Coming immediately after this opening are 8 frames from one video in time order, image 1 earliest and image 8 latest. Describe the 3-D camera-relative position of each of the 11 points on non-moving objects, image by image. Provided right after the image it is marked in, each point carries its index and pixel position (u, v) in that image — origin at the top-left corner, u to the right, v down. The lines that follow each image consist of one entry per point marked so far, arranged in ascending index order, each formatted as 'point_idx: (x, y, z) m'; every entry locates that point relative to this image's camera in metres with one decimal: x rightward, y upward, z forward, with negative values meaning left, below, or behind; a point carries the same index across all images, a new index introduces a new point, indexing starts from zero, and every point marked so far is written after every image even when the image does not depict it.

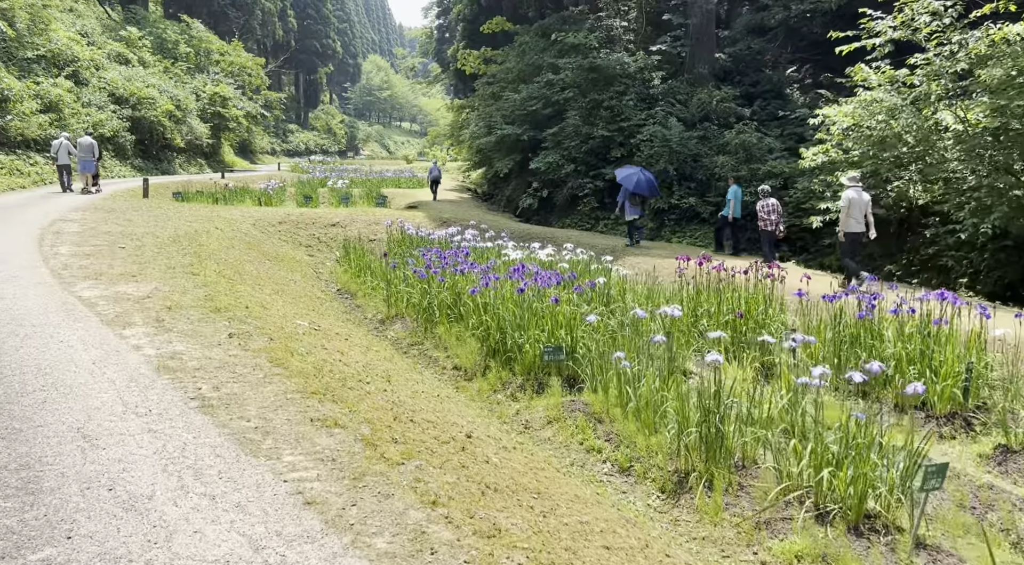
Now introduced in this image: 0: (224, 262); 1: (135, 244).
0: (-3.0, +0.2, +9.1) m
1: (-4.2, +0.4, +9.4) m
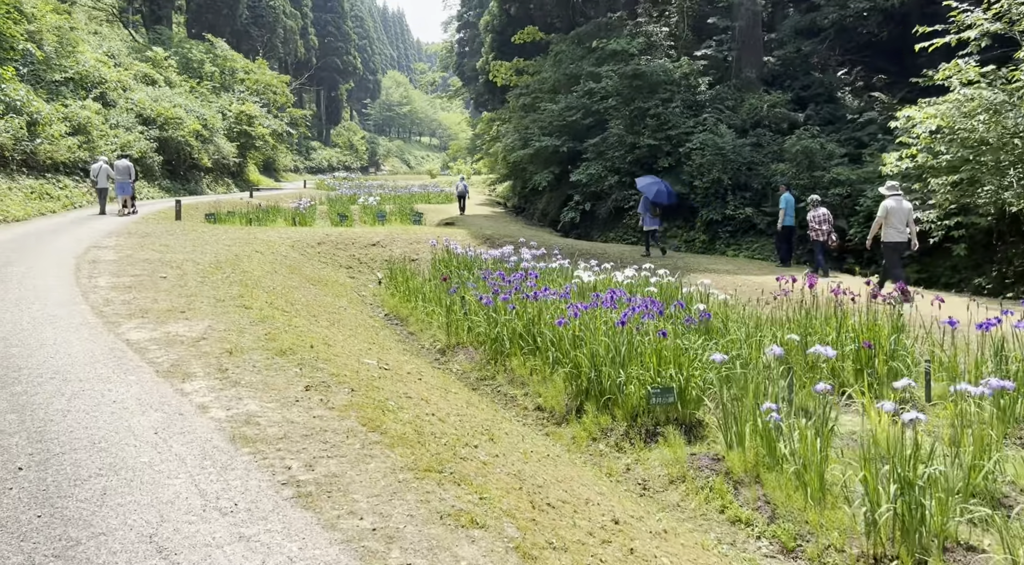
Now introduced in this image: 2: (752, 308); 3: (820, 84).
0: (-2.3, -0.1, +8.5) m
1: (-3.5, +0.1, +8.8) m
2: (+2.0, -0.2, +7.0) m
3: (+6.8, +4.4, +18.6) m
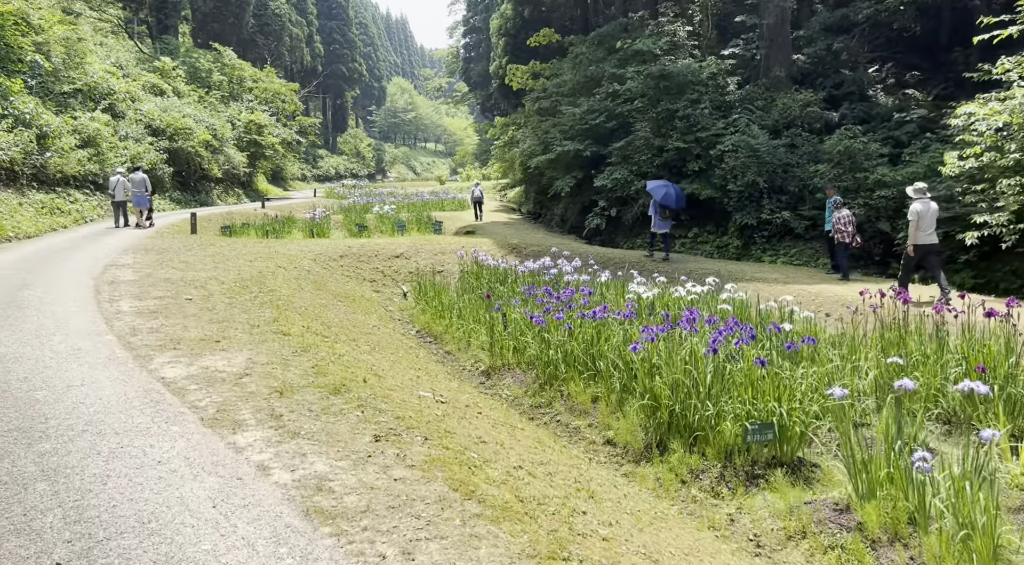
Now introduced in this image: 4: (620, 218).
0: (-1.9, -0.3, +7.9) m
1: (-3.0, -0.1, +8.2) m
2: (+2.5, -0.3, +6.4) m
3: (+7.2, +4.3, +18.0) m
4: (+2.3, +1.4, +18.2) m
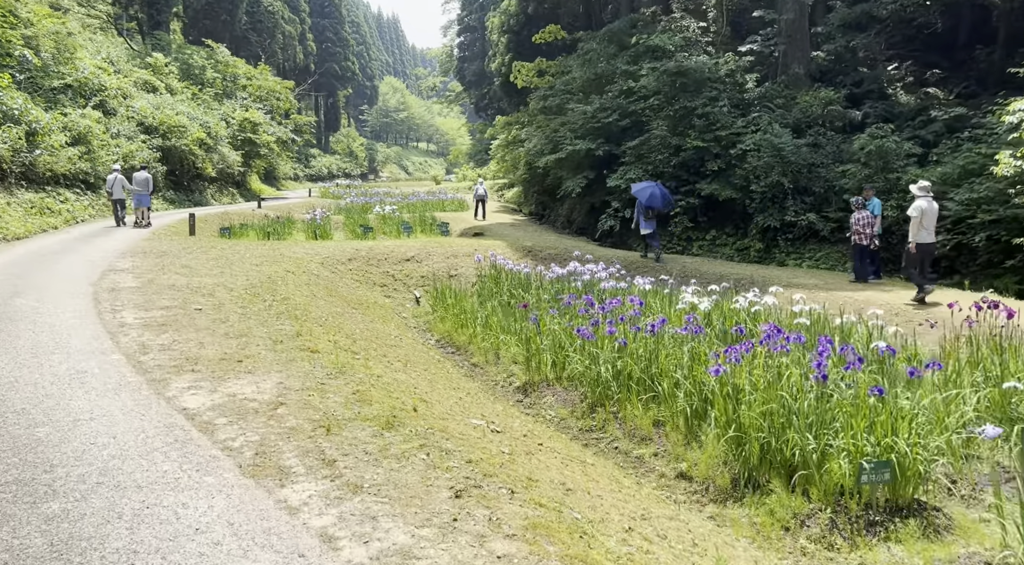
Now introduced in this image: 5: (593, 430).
0: (-1.6, -0.4, +7.3) m
1: (-2.7, -0.2, +7.6) m
2: (+2.8, -0.4, +5.8) m
3: (+7.4, +4.2, +17.5) m
4: (+2.5, +1.3, +17.6) m
5: (+0.6, -1.0, +5.9) m
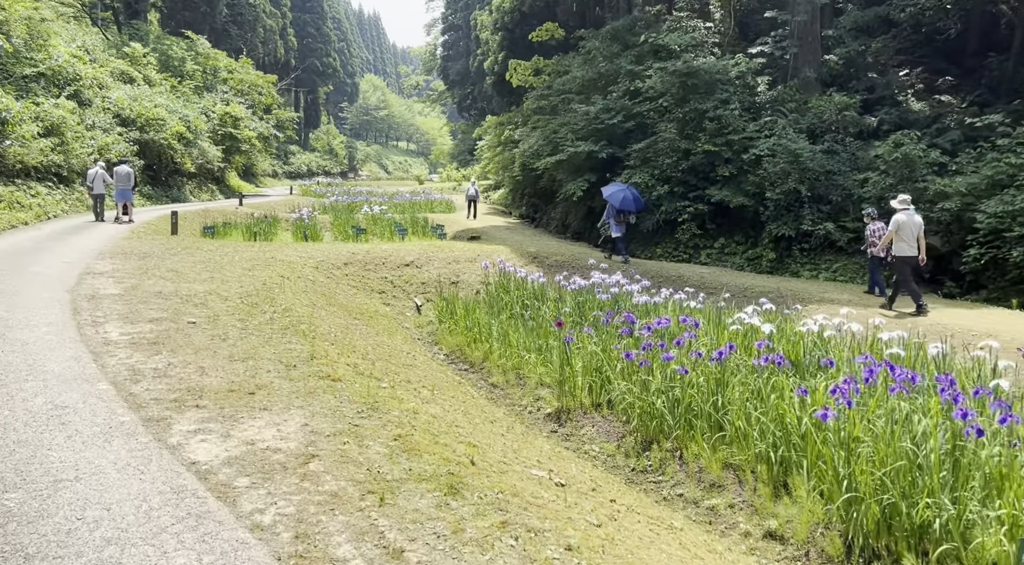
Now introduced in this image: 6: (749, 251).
0: (-1.3, -0.5, +6.5) m
1: (-2.4, -0.3, +6.7) m
2: (+3.1, -0.6, +5.2) m
3: (+7.5, +3.9, +16.9) m
4: (+2.5, +1.2, +17.0) m
5: (+0.9, -1.2, +5.2) m
6: (+4.3, +0.6, +15.2) m
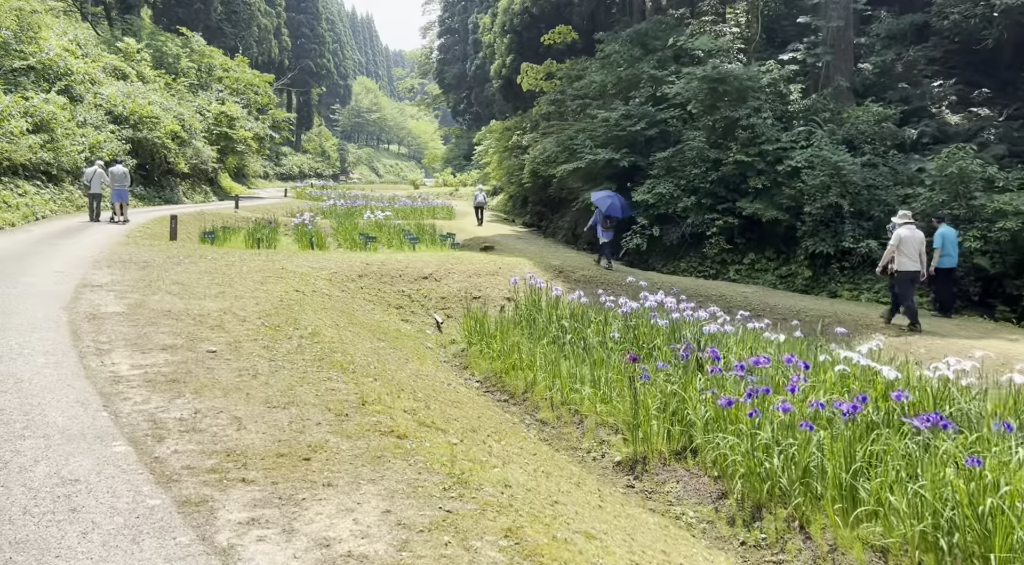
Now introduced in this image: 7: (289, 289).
0: (-0.8, -0.6, +5.6) m
1: (-2.0, -0.4, +5.9) m
2: (+3.6, -0.8, +4.4) m
3: (+7.8, +3.6, +16.2) m
4: (+2.8, +0.9, +16.2) m
5: (+1.3, -1.4, +4.4) m
6: (+4.6, +0.3, +14.4) m
7: (-2.5, -0.1, +9.4) m
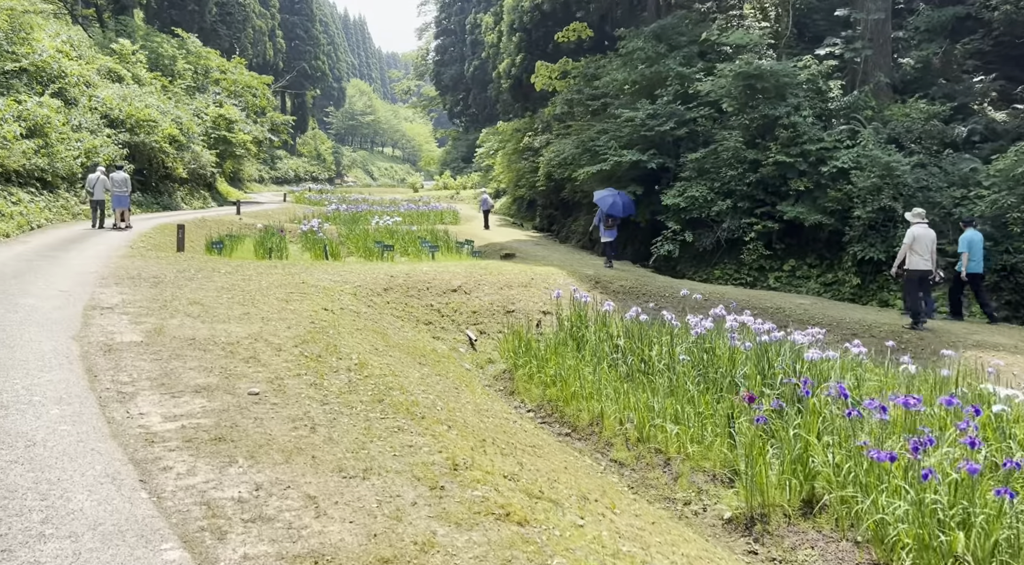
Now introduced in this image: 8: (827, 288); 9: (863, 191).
0: (-0.3, -0.8, +4.8) m
1: (-1.4, -0.6, +5.0) m
2: (+4.1, -0.9, +3.6) m
3: (+8.3, +3.5, +15.4) m
4: (+3.3, +0.7, +15.3) m
5: (+1.9, -1.5, +3.6) m
6: (+5.1, +0.1, +13.6) m
7: (-2.0, -0.3, +8.5) m
8: (+5.0, -0.1, +13.3) m
9: (+5.3, +1.4, +12.9) m
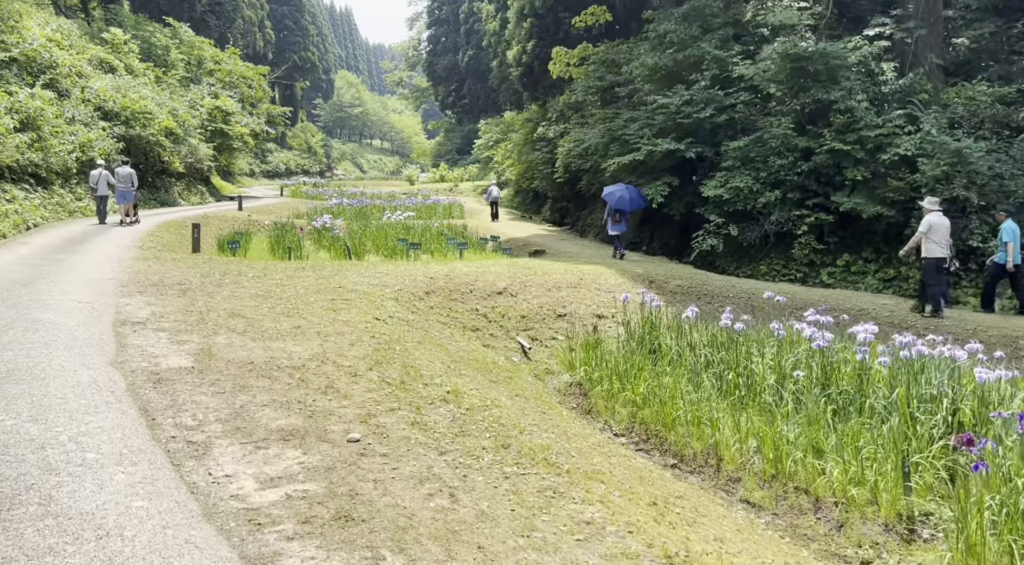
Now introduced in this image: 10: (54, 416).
0: (+0.4, -0.9, +3.9) m
1: (-0.7, -0.7, +4.1) m
2: (+4.9, -1.0, +2.7) m
3: (+8.8, +3.6, +14.6) m
4: (+3.8, +0.8, +14.5) m
5: (+2.6, -1.6, +2.7) m
6: (+5.7, +0.2, +12.8) m
7: (-1.3, -0.3, +7.6) m
8: (+5.6, 0.0, +12.5) m
9: (+5.9, +1.4, +12.1) m
10: (-2.2, -0.6, +3.9) m
